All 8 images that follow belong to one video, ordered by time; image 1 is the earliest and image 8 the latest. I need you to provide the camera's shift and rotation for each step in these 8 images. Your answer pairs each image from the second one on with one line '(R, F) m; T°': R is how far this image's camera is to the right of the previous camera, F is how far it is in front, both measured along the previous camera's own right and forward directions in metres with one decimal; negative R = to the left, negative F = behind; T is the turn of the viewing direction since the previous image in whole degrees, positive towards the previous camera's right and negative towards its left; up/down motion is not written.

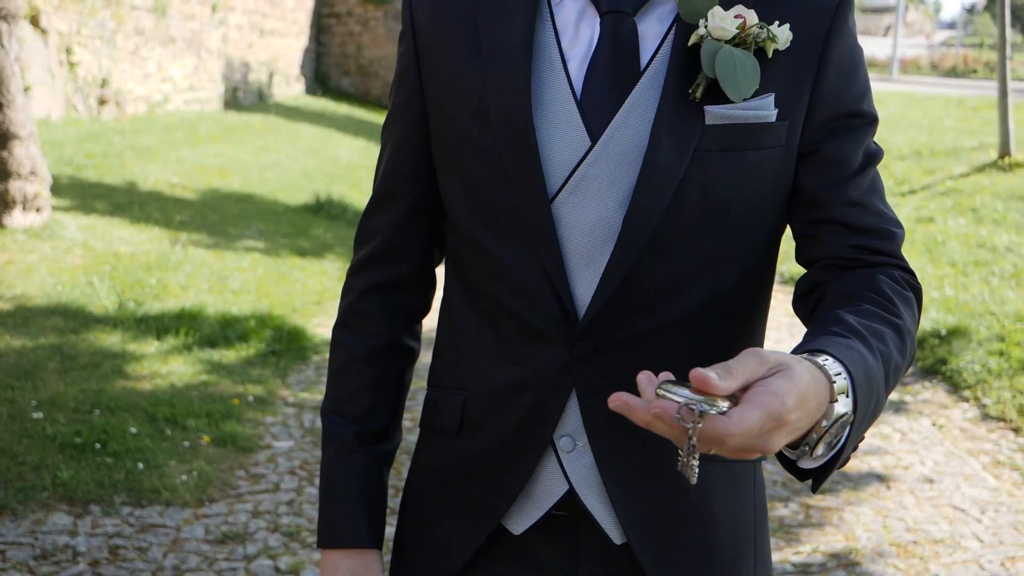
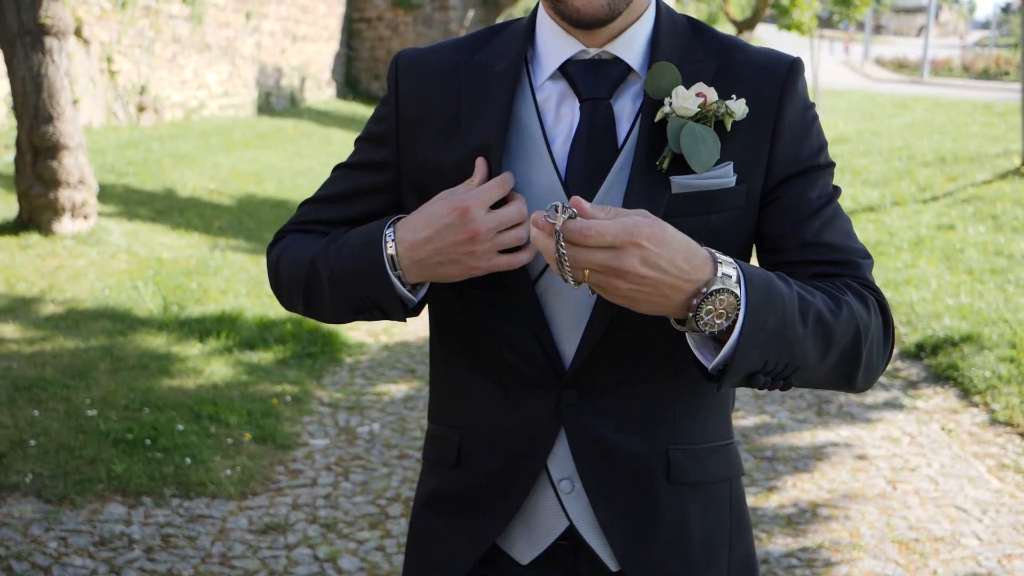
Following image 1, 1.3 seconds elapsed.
(0.0, -0.3) m; -1°
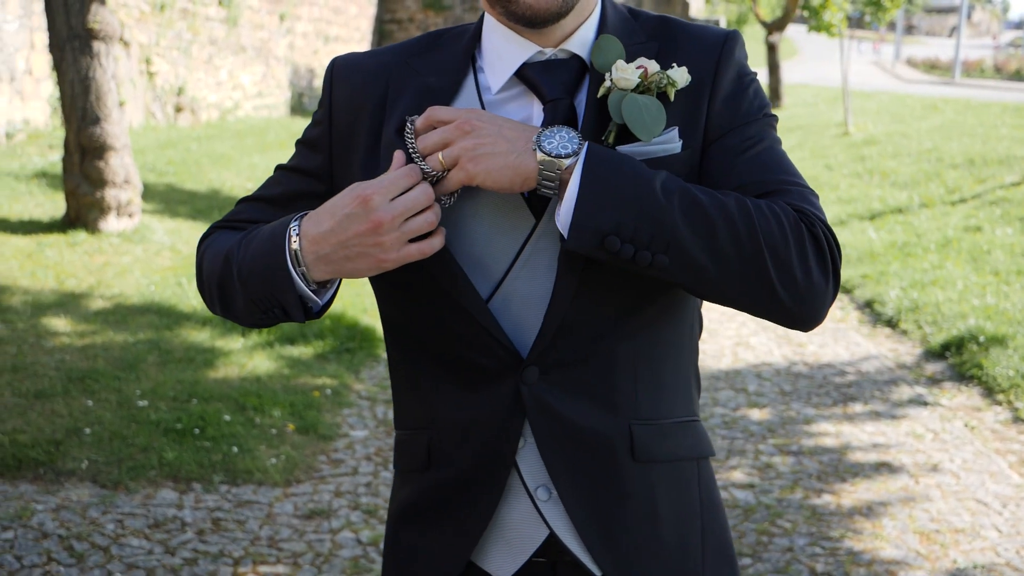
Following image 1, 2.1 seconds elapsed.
(0.0, -0.2) m; -1°
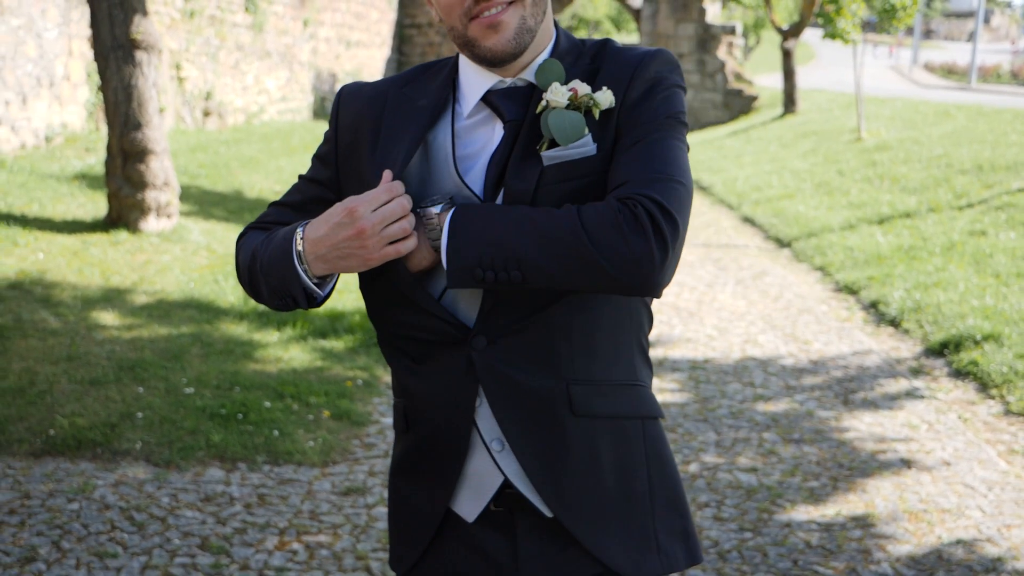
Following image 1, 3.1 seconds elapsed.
(0.0, -0.4) m; -1°
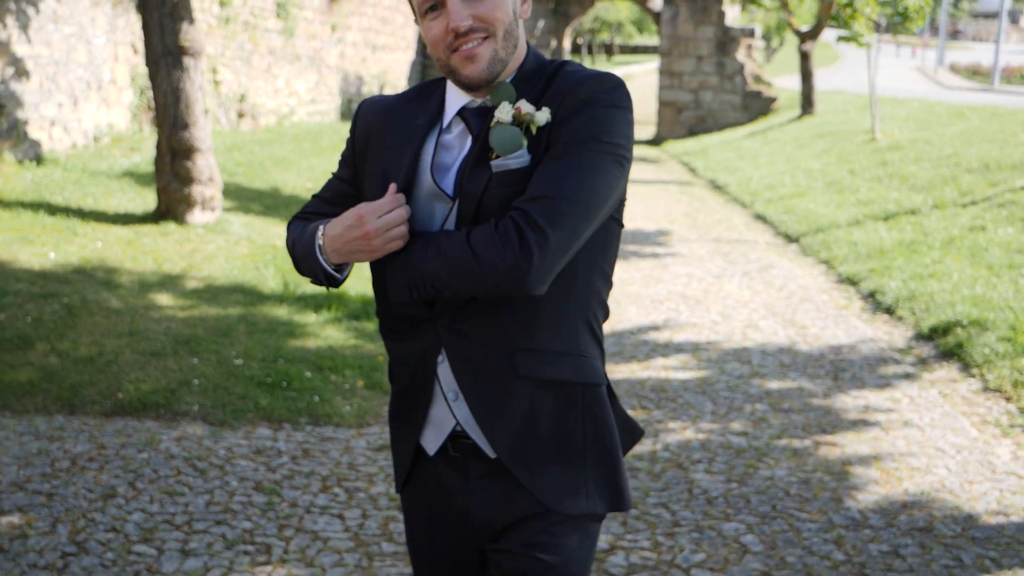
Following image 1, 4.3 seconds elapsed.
(0.0, -0.6) m; -1°
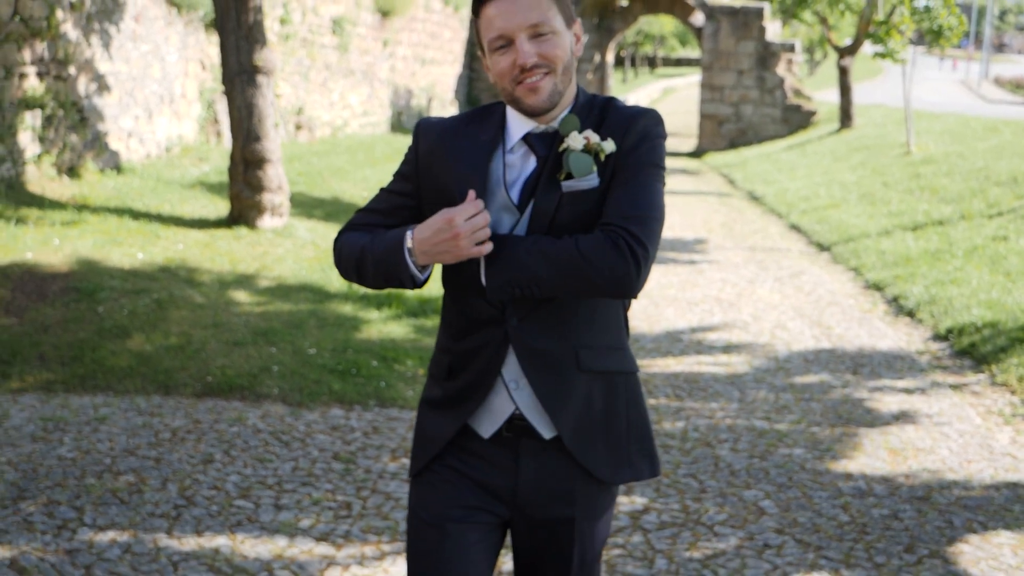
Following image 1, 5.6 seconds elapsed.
(0.0, -0.6) m; -2°
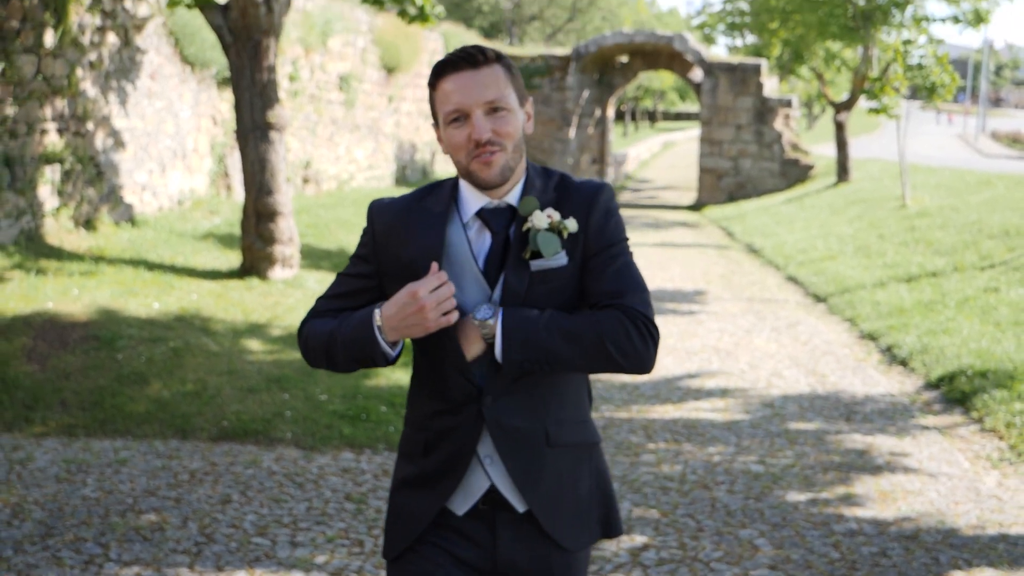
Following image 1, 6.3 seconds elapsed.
(0.0, -0.3) m; 0°
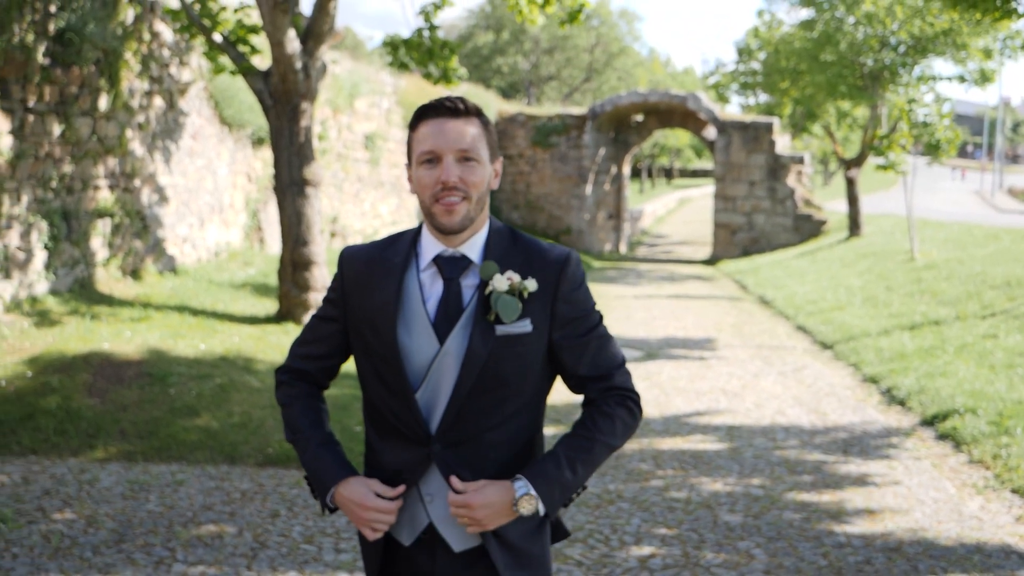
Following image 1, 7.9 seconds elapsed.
(0.0, -0.6) m; -1°
